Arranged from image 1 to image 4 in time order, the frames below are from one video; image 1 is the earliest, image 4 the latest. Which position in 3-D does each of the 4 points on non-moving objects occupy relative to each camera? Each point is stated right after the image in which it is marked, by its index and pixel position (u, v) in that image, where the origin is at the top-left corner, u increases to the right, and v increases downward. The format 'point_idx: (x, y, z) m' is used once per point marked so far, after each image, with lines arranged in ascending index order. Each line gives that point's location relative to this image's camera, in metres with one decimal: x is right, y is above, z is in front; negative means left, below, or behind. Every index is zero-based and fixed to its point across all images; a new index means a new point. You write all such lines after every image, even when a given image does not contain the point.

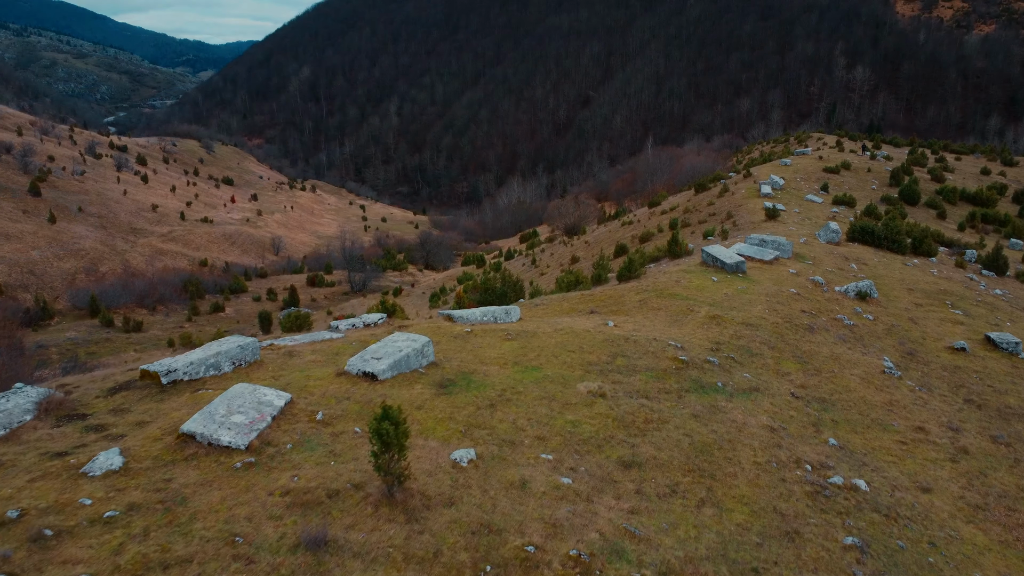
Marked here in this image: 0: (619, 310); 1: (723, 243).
0: (+1.5, -0.3, +10.3) m
1: (+4.7, +1.0, +17.1) m
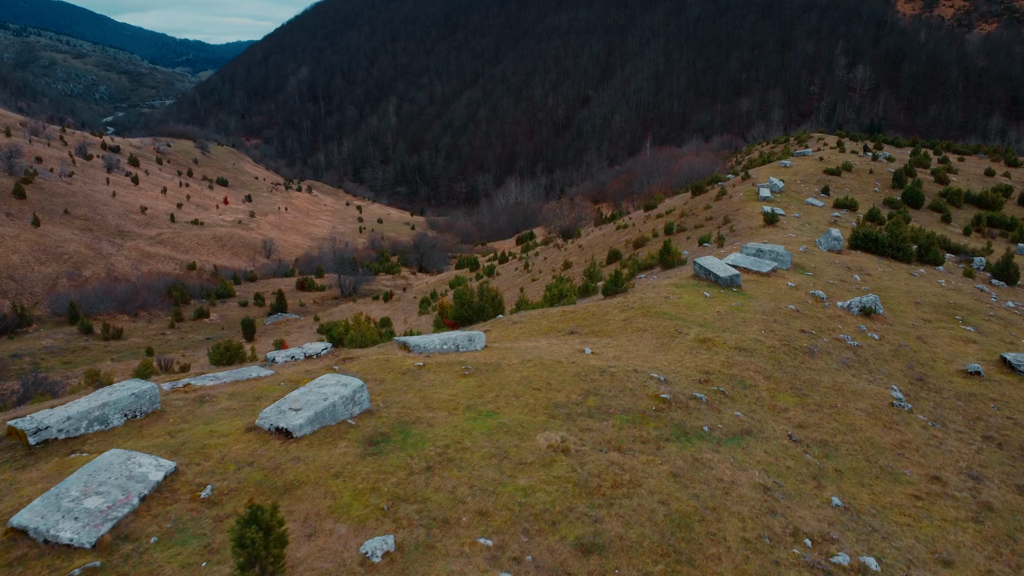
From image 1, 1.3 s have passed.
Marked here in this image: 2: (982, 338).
0: (+1.1, -0.5, +9.4) m
1: (+4.4, +0.8, +16.2) m
2: (+6.9, -0.7, +11.1) m
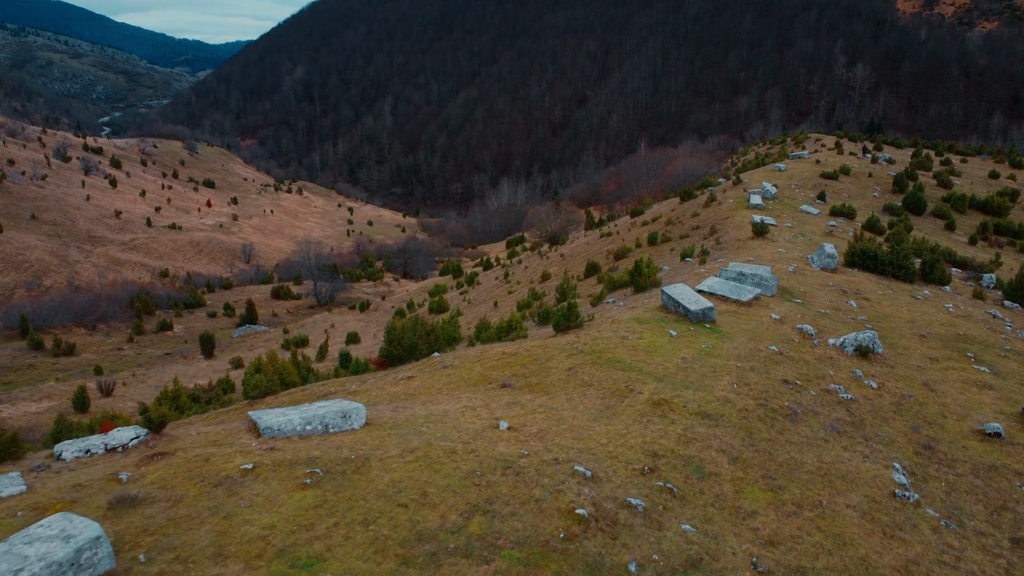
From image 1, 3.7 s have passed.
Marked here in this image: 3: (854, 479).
0: (+0.3, -1.0, +7.7) m
1: (+3.6, +0.3, +14.5) m
2: (+6.0, -1.2, +9.4) m
3: (+2.7, -1.5, +6.1) m
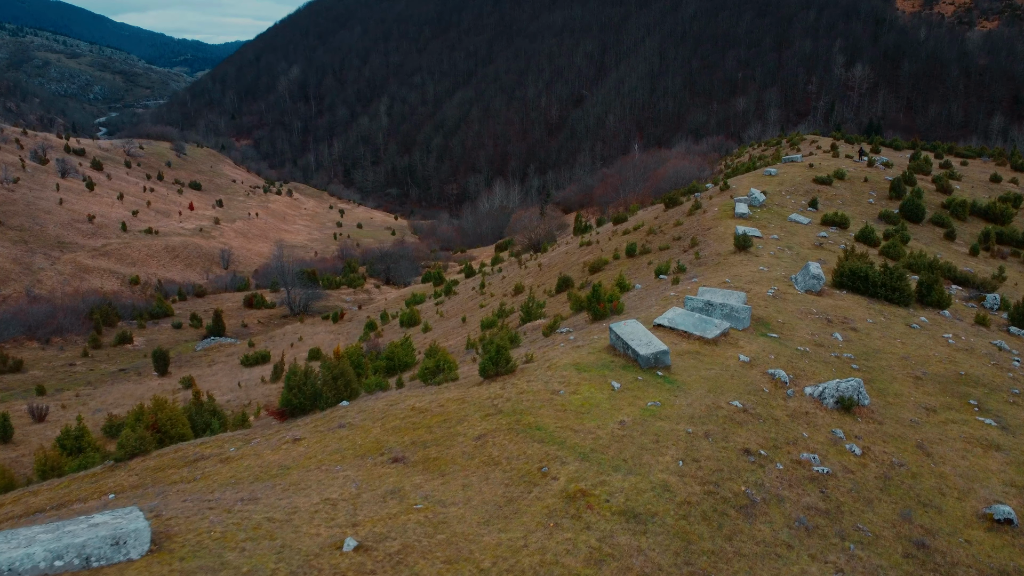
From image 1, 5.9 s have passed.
0: (-0.6, -1.4, +6.2) m
1: (+2.7, -0.1, +13.0) m
2: (+5.2, -1.6, +7.9) m
3: (+1.9, -1.9, +4.6) m
